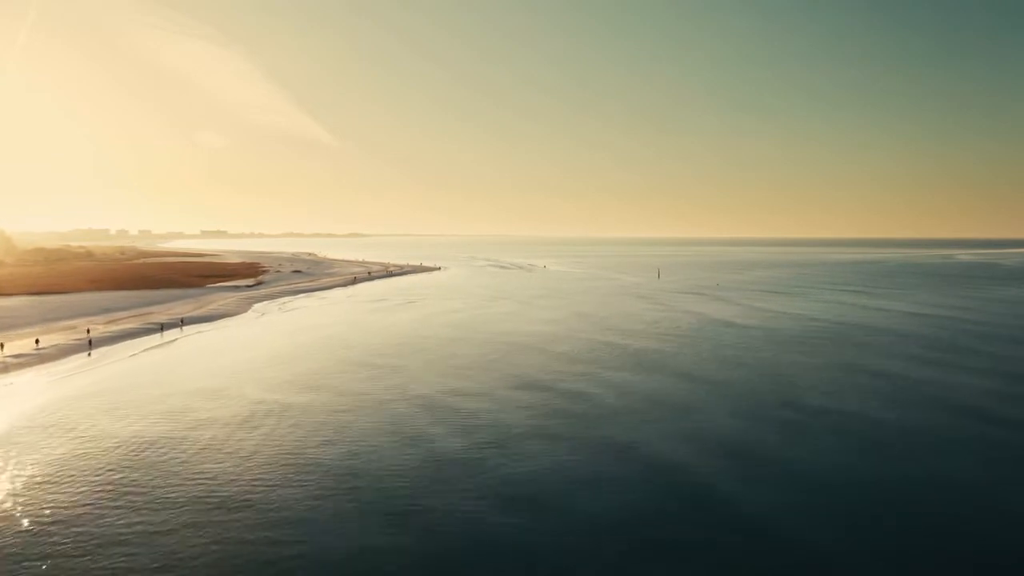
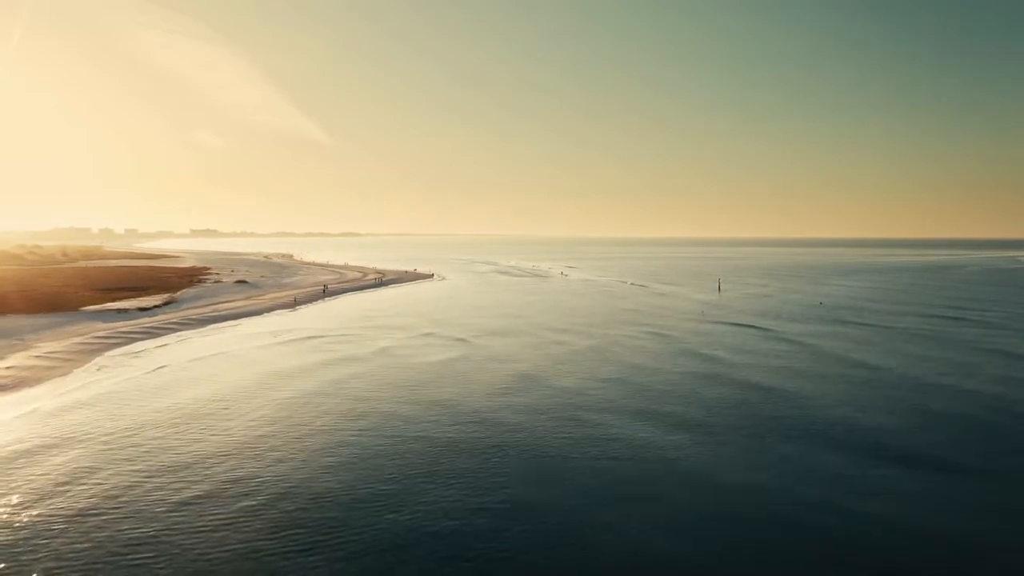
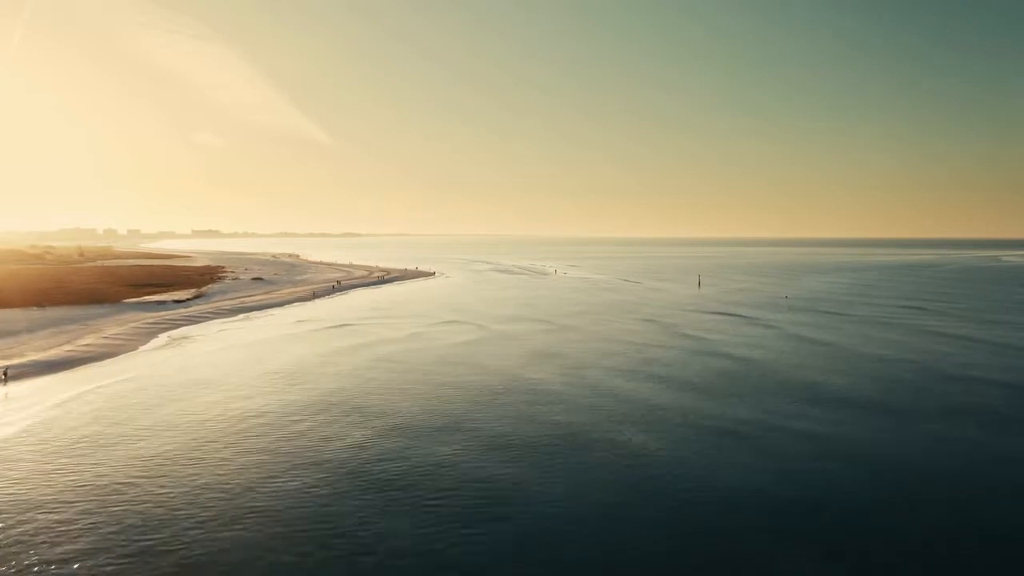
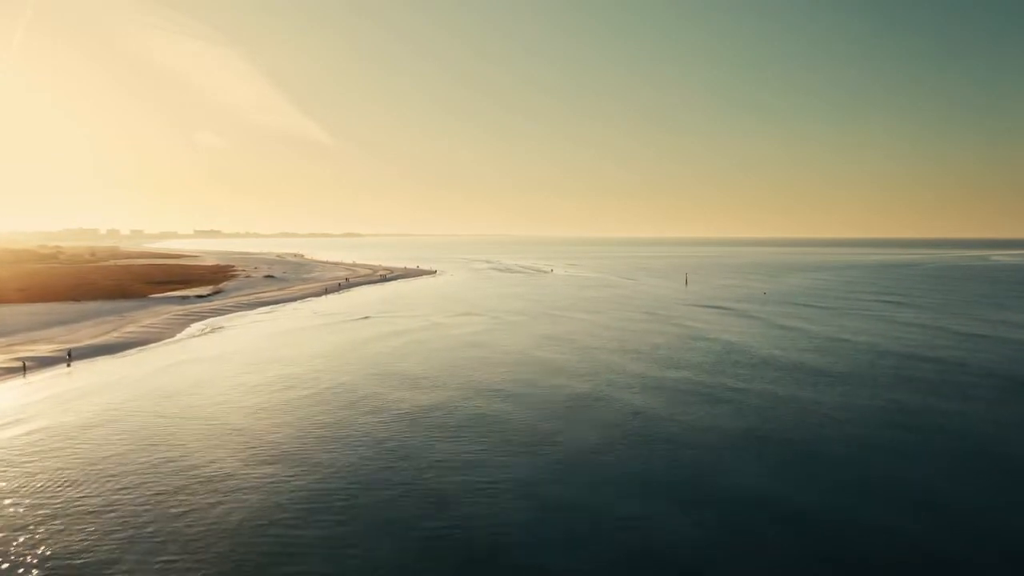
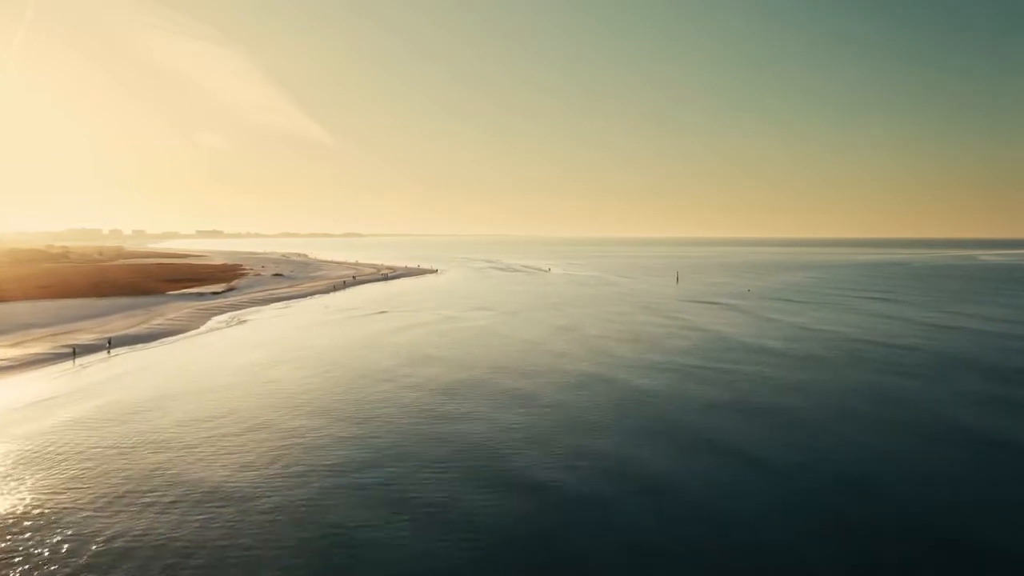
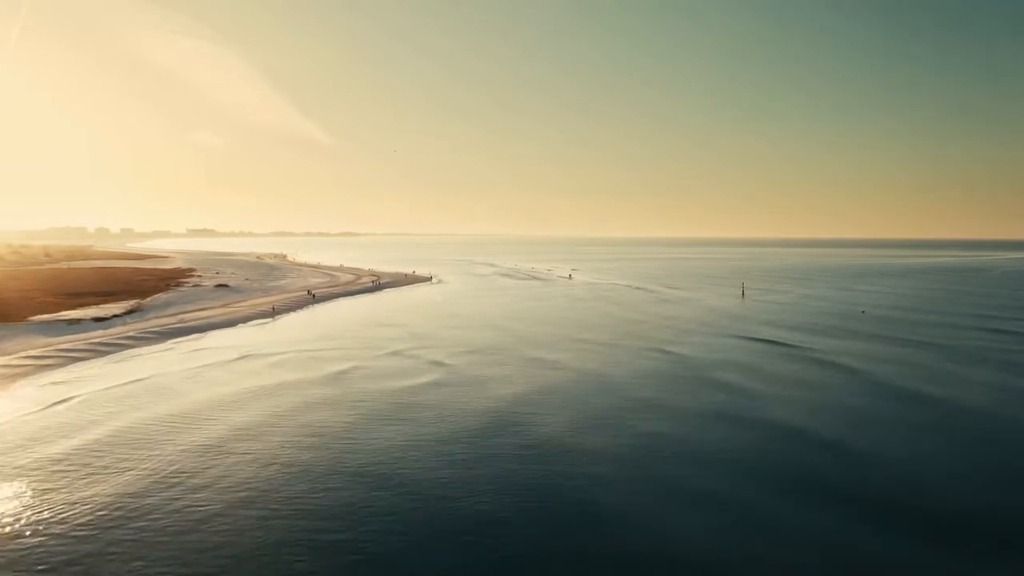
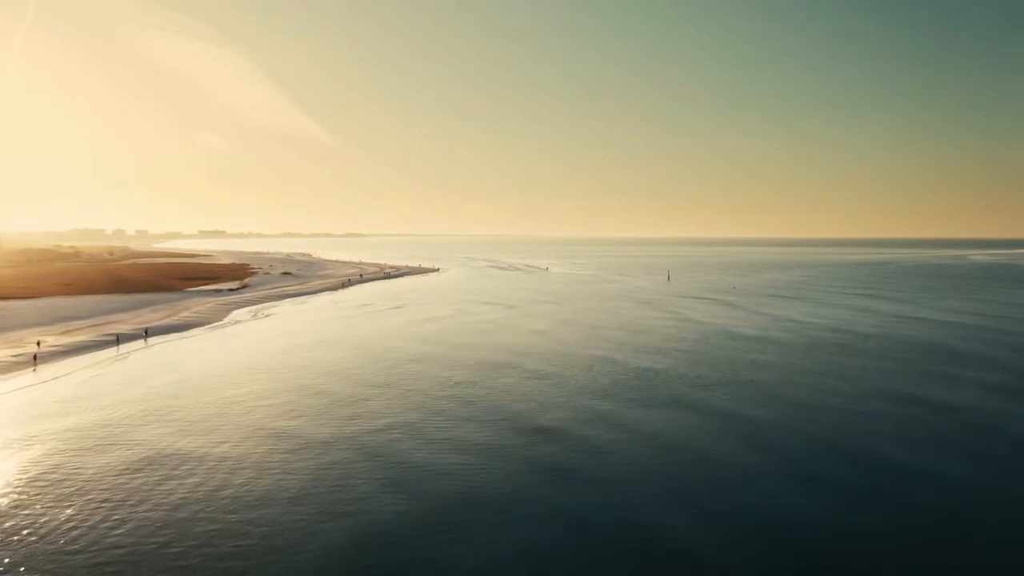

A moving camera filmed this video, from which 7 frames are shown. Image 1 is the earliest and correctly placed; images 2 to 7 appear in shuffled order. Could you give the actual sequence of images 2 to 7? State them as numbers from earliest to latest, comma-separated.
7, 5, 4, 3, 2, 6
